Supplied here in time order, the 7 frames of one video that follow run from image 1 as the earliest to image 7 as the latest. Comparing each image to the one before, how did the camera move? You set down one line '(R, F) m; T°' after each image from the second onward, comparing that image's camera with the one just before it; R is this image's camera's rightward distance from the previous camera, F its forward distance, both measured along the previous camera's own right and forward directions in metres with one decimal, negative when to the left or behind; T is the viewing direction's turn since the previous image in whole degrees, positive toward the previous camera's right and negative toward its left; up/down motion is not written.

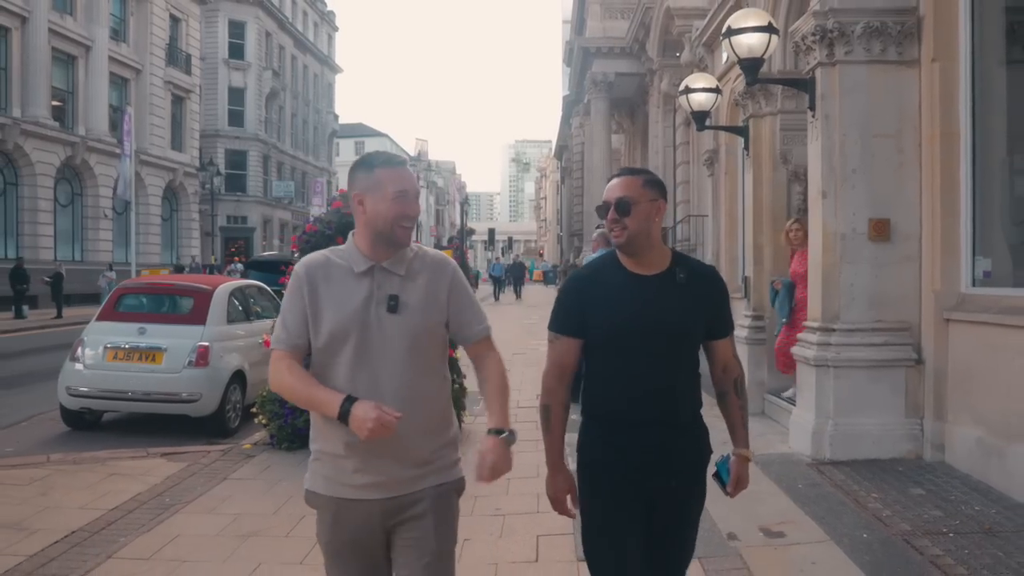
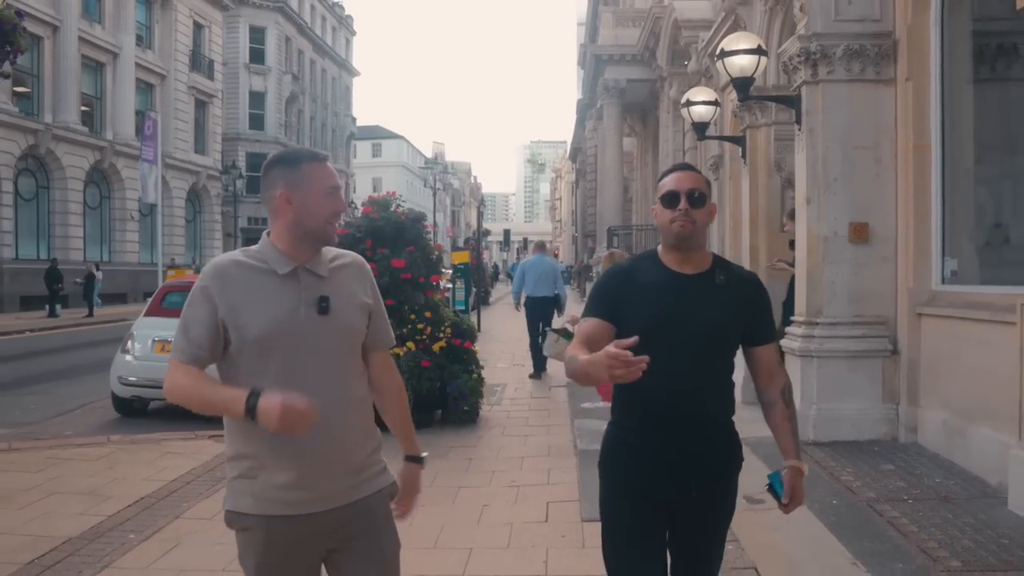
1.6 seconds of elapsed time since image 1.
(0.0, -0.8) m; -1°
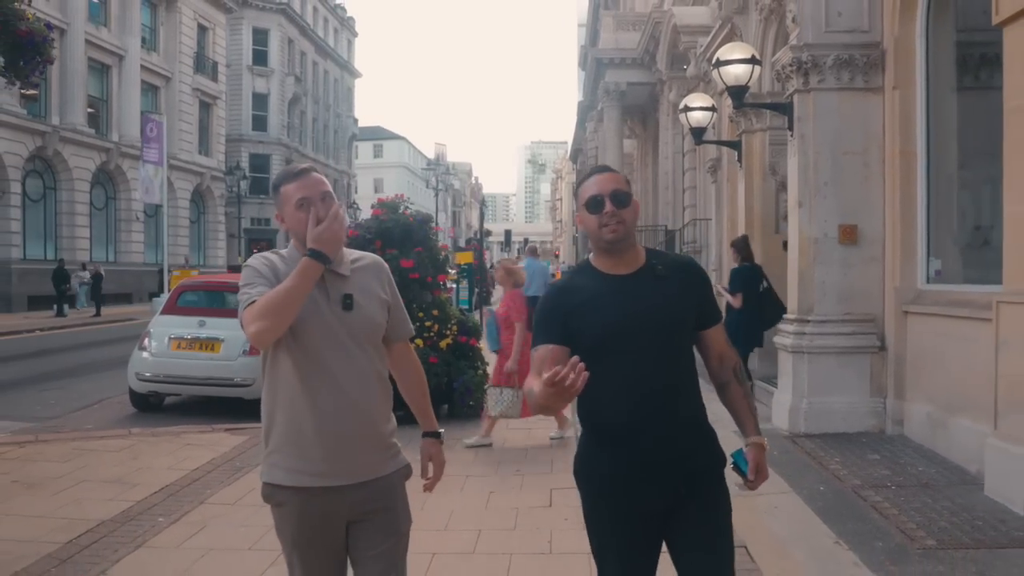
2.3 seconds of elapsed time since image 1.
(0.0, -0.4) m; 0°
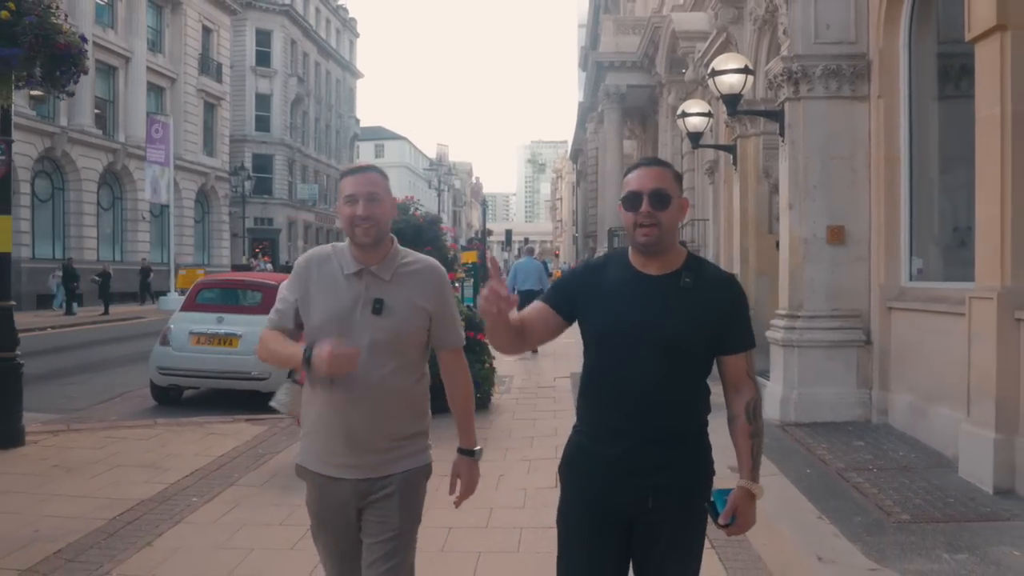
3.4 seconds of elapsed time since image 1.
(-0.1, -0.5) m; 0°
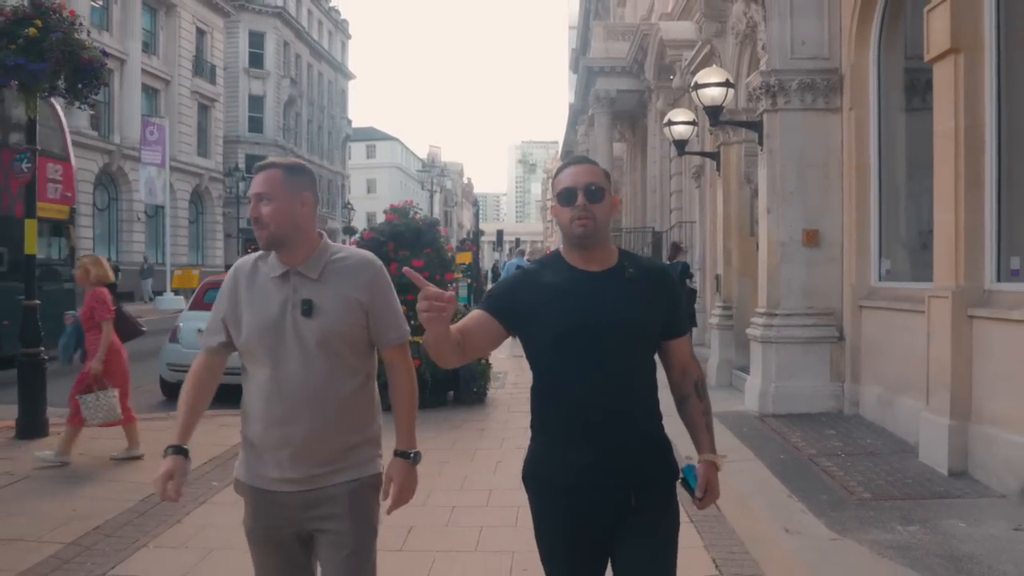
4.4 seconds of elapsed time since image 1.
(-0.1, -0.6) m; +1°
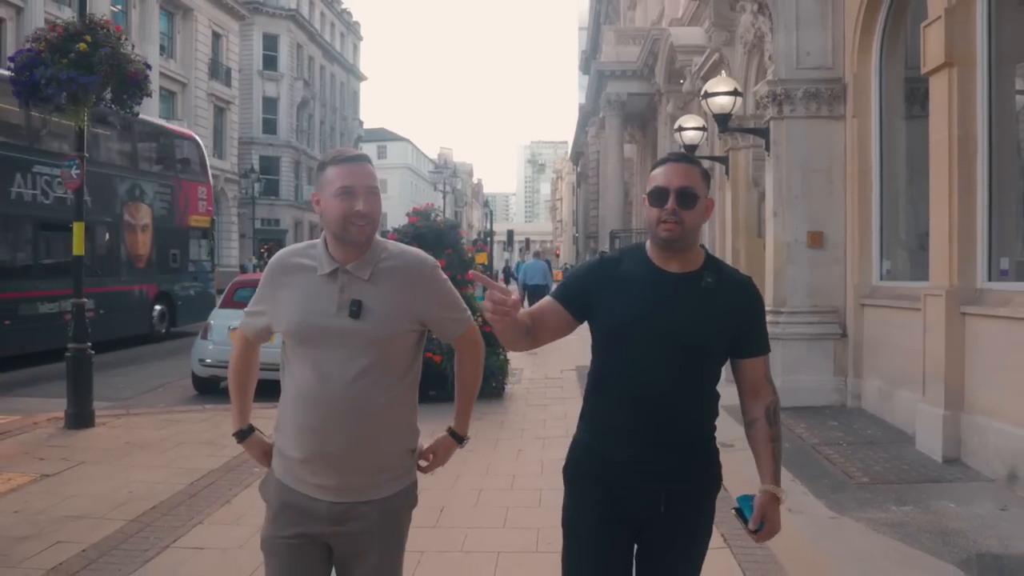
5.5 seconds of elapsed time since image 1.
(-0.1, -0.5) m; -1°
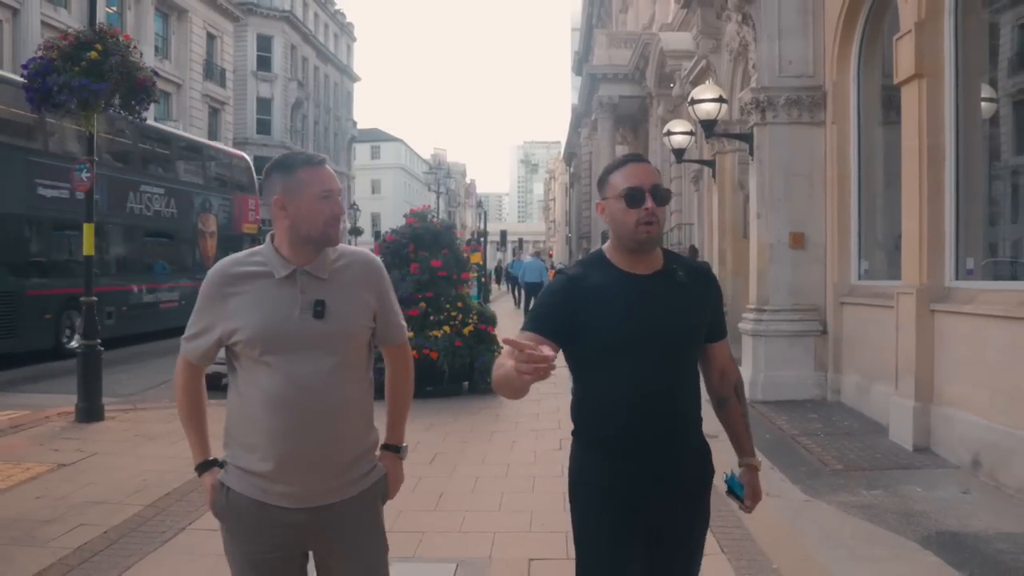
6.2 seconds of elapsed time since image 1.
(0.0, -0.4) m; 0°
